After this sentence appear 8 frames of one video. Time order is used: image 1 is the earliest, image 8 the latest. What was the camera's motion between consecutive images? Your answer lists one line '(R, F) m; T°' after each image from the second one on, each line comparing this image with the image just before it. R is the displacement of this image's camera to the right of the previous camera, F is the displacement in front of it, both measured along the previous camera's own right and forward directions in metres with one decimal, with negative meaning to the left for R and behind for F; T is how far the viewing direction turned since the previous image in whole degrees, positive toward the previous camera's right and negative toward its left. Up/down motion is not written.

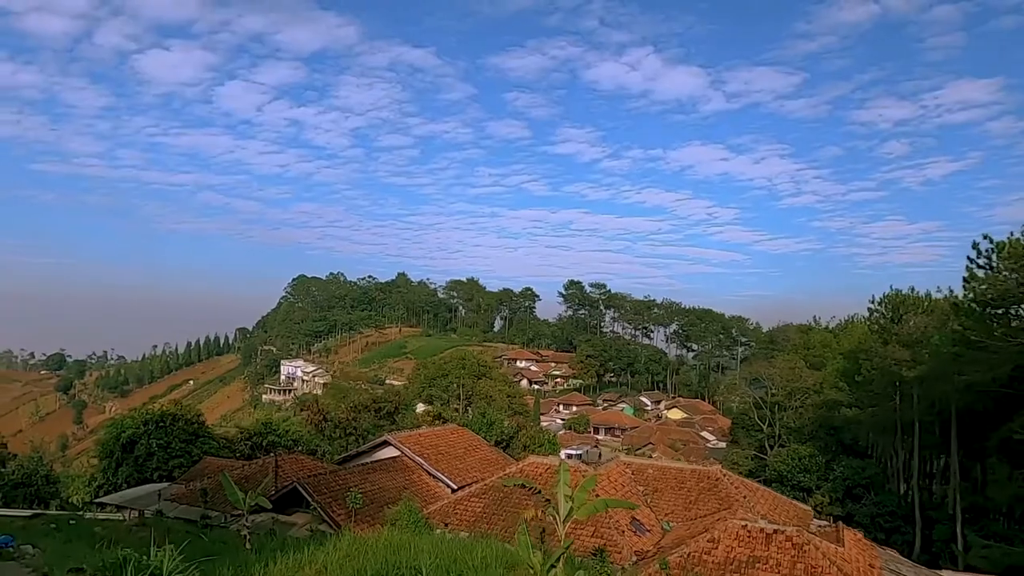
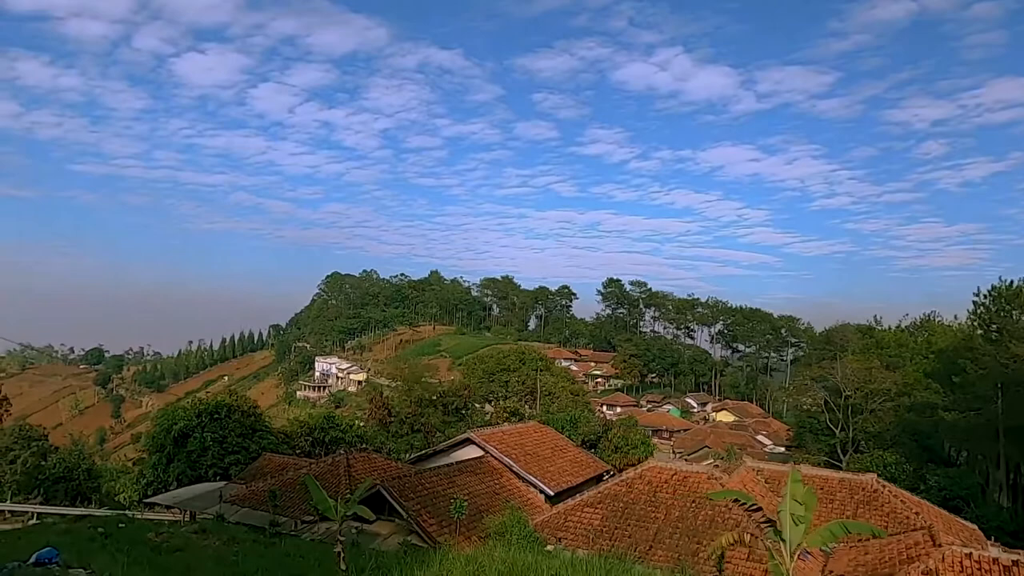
(-2.2, +2.8) m; -2°
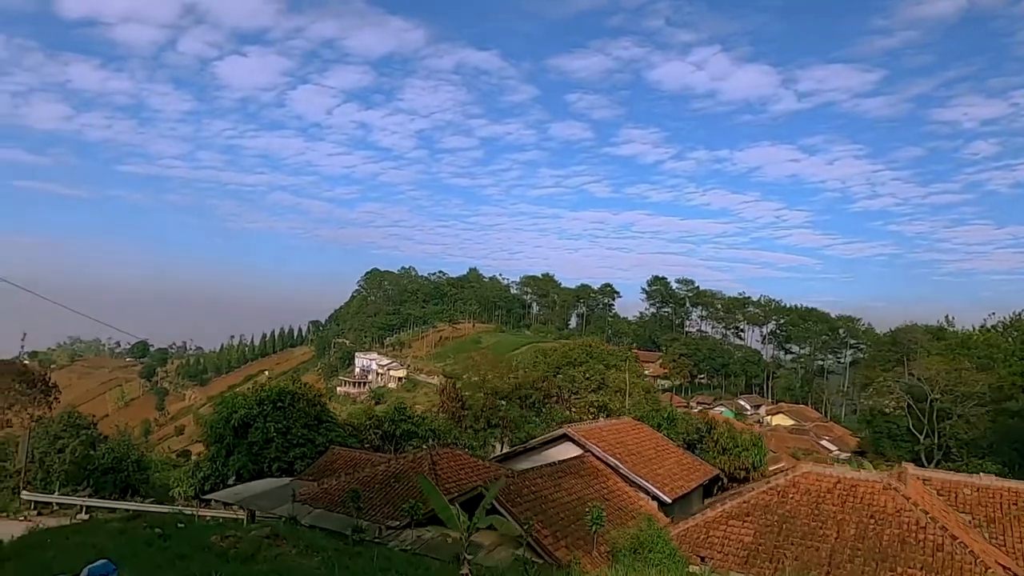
(-1.9, +2.5) m; -3°
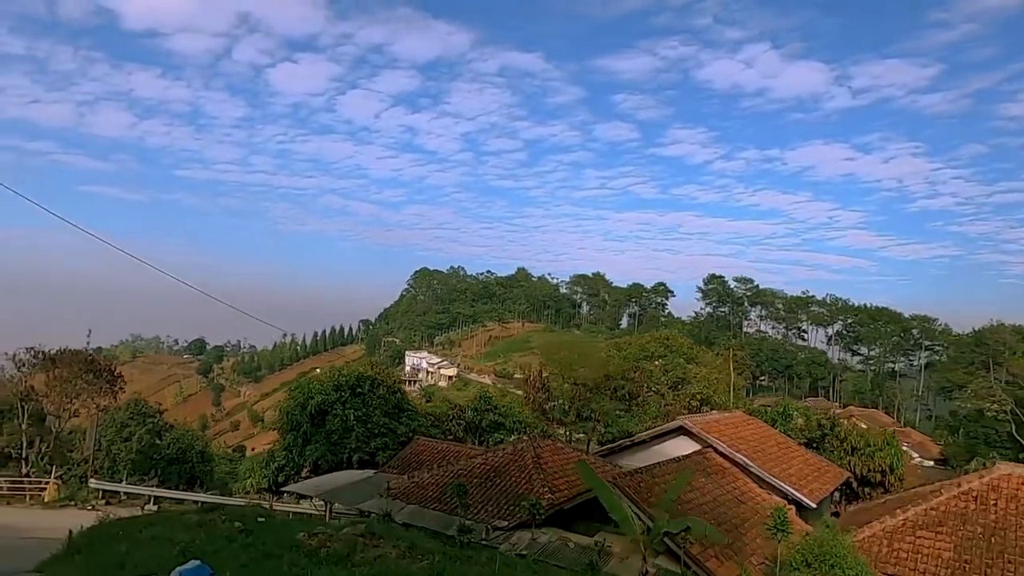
(-1.5, +1.9) m; -4°
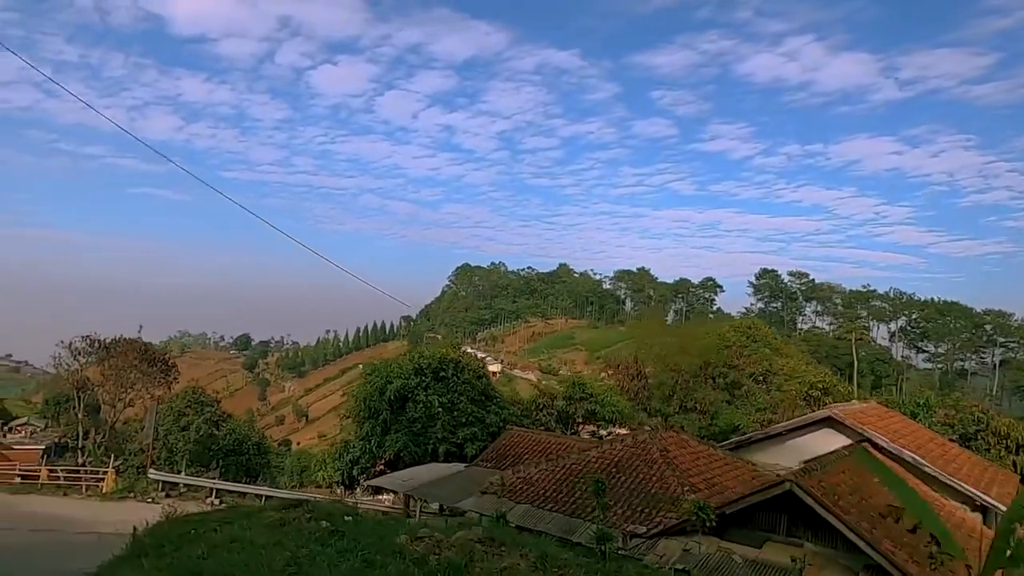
(-1.5, +2.0) m; -3°
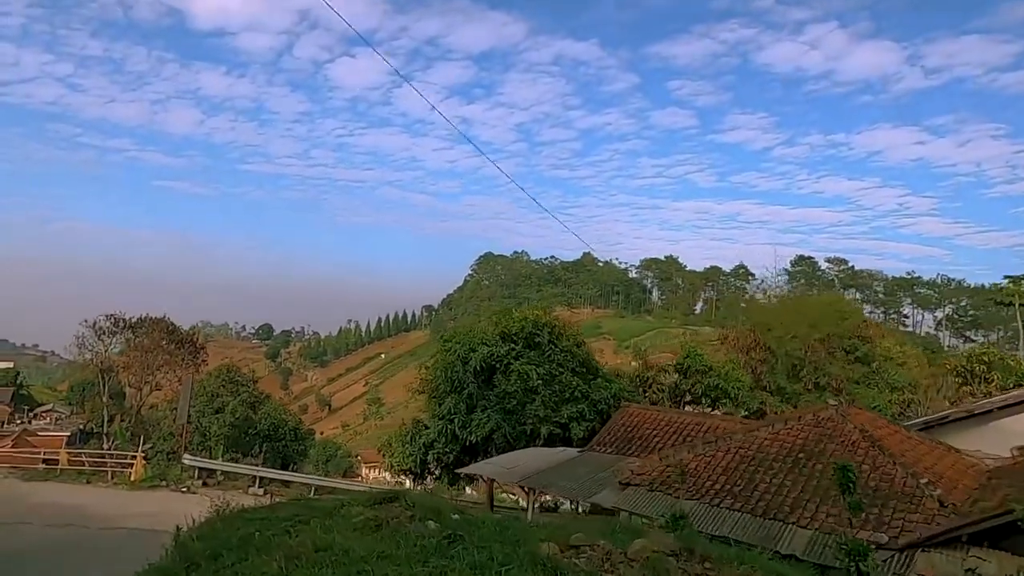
(-1.8, +2.8) m; -2°
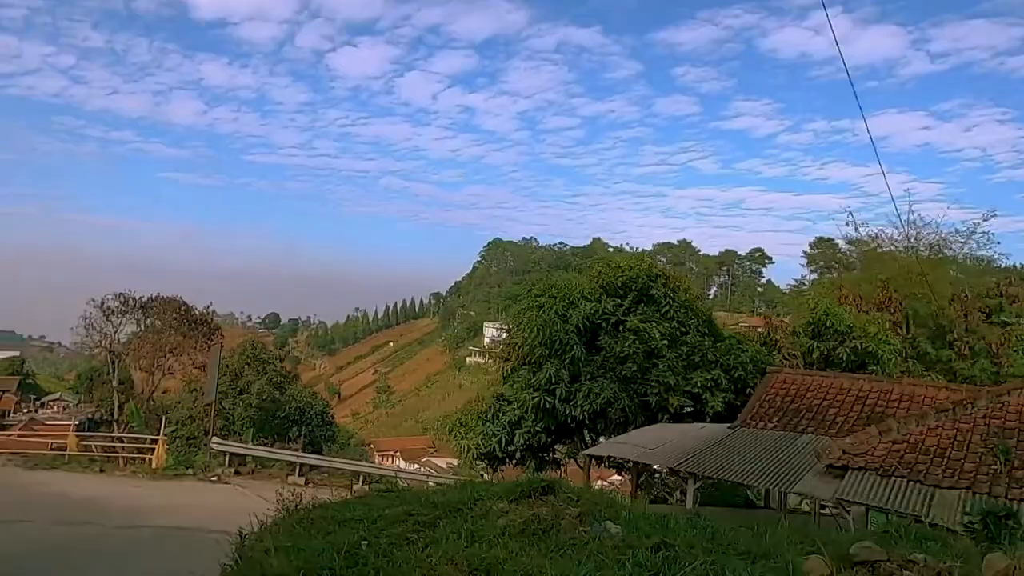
(-1.7, +2.5) m; 0°
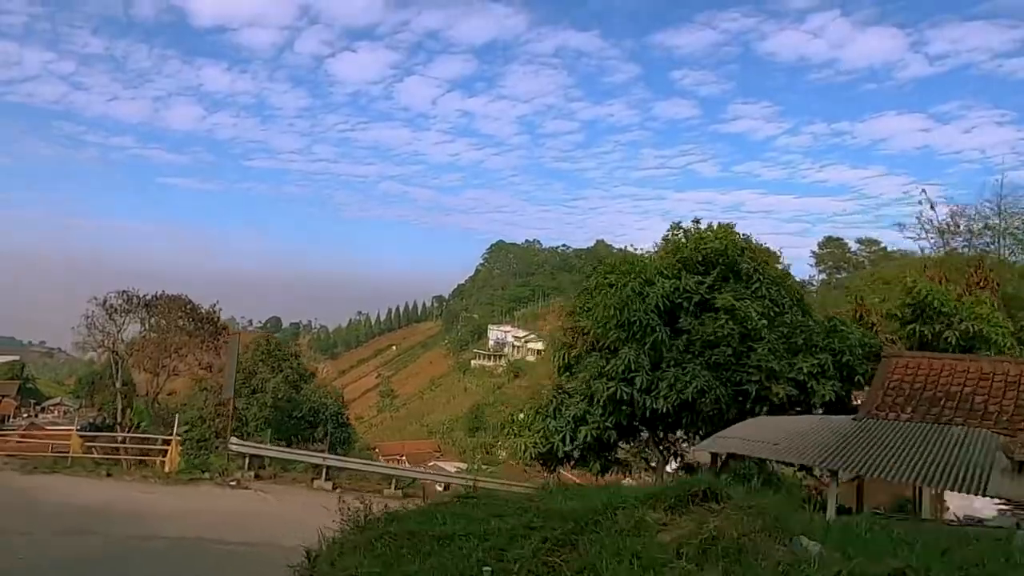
(-0.9, +1.3) m; 0°
